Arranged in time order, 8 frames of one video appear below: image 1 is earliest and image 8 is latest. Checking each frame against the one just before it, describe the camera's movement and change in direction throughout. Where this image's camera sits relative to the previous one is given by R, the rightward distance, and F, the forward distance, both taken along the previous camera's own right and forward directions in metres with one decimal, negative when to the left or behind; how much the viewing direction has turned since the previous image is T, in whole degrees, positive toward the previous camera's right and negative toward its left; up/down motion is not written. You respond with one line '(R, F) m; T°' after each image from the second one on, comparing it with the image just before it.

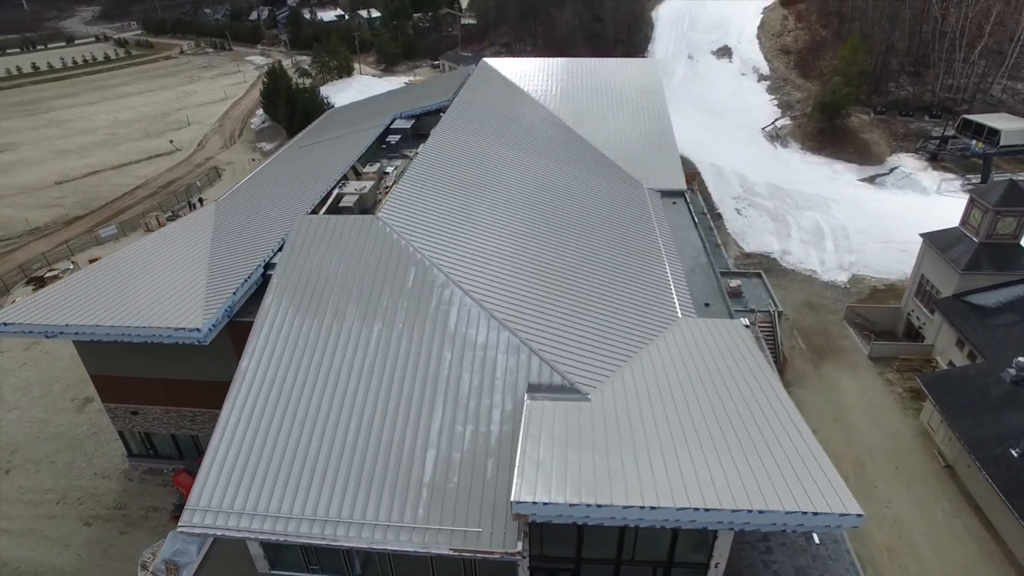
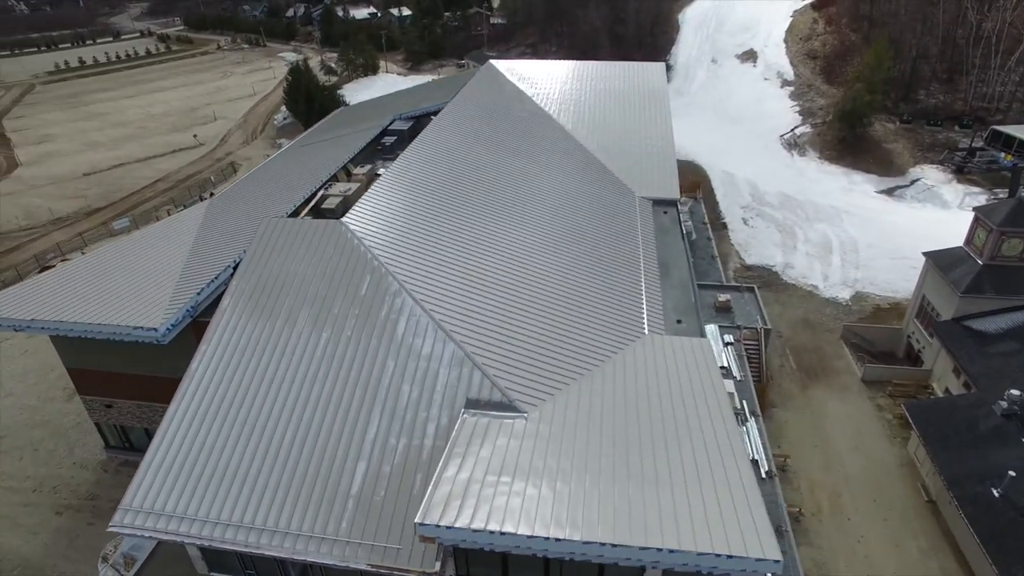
(+2.0, +0.4) m; -3°
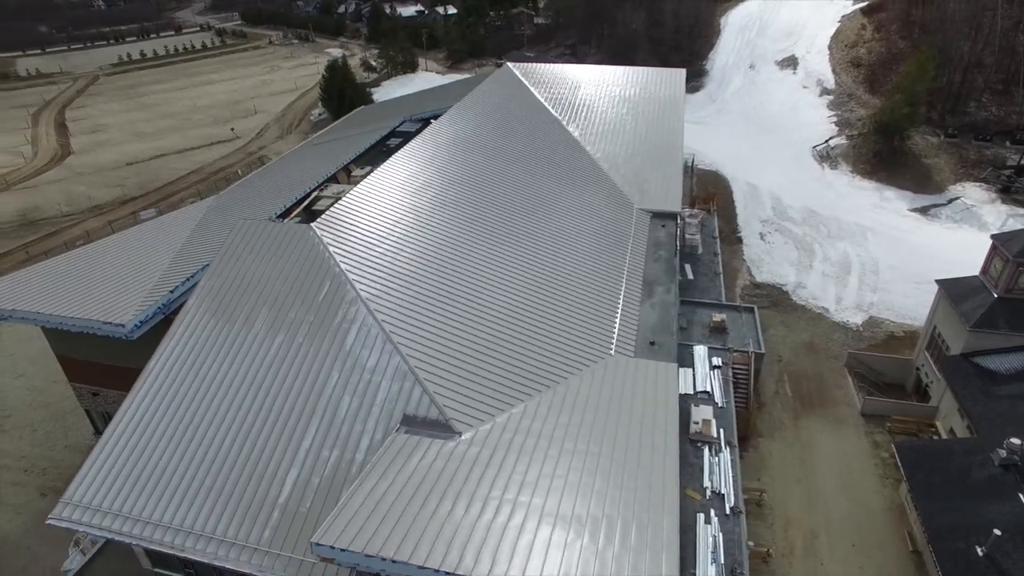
(+2.2, +0.5) m; -4°
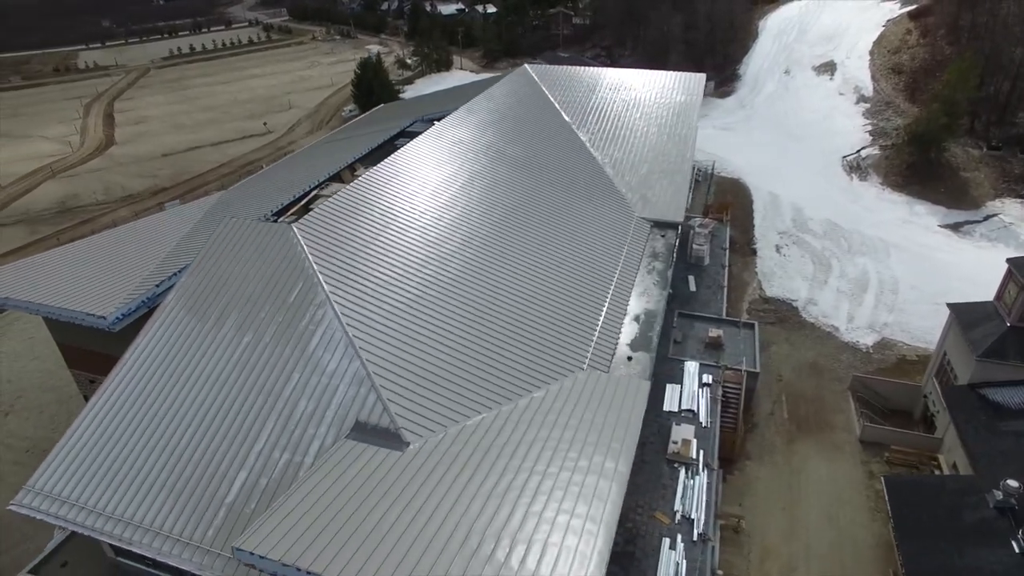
(+1.7, +0.4) m; -4°
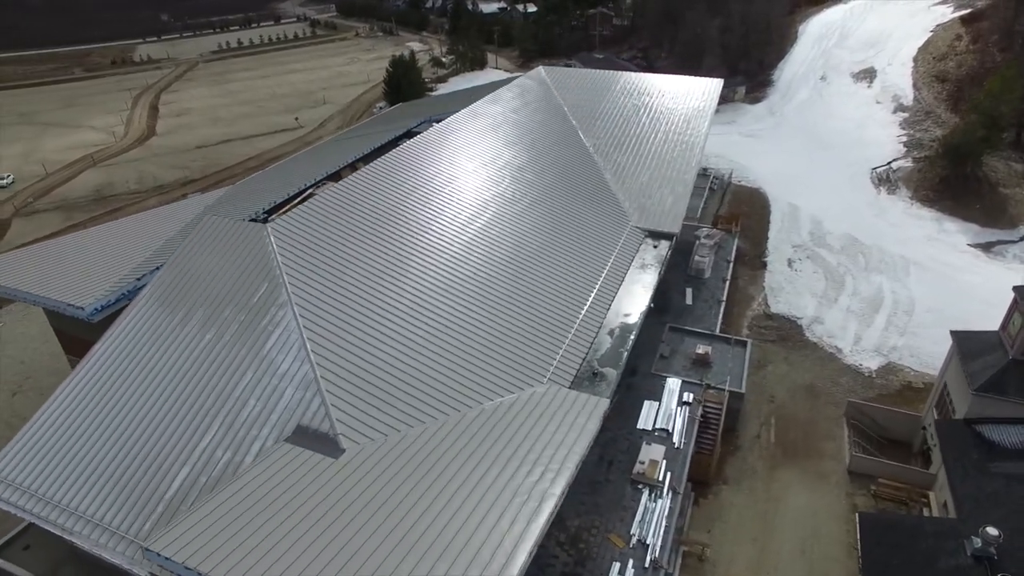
(+2.0, +0.4) m; -4°
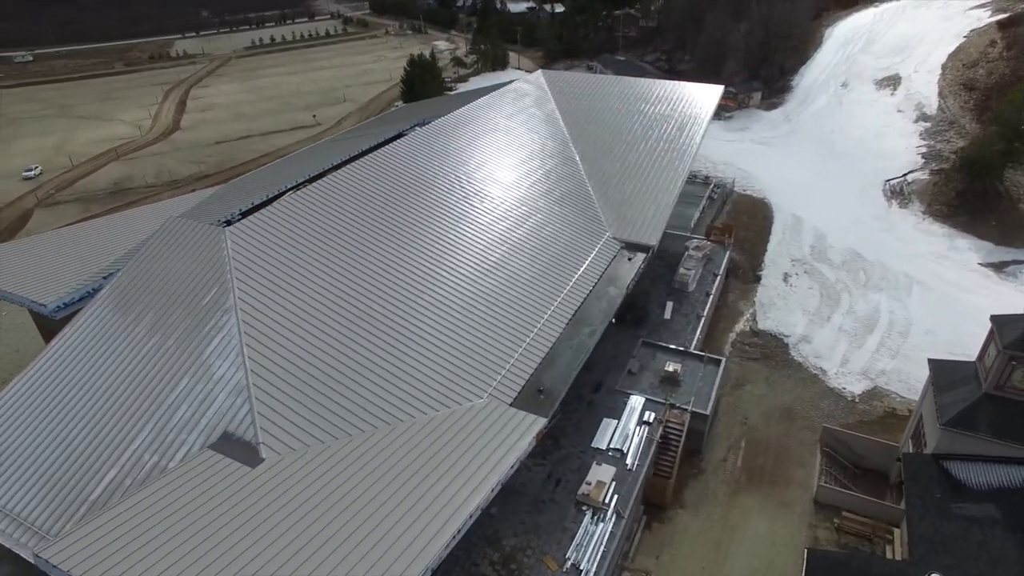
(+2.2, +0.4) m; -3°
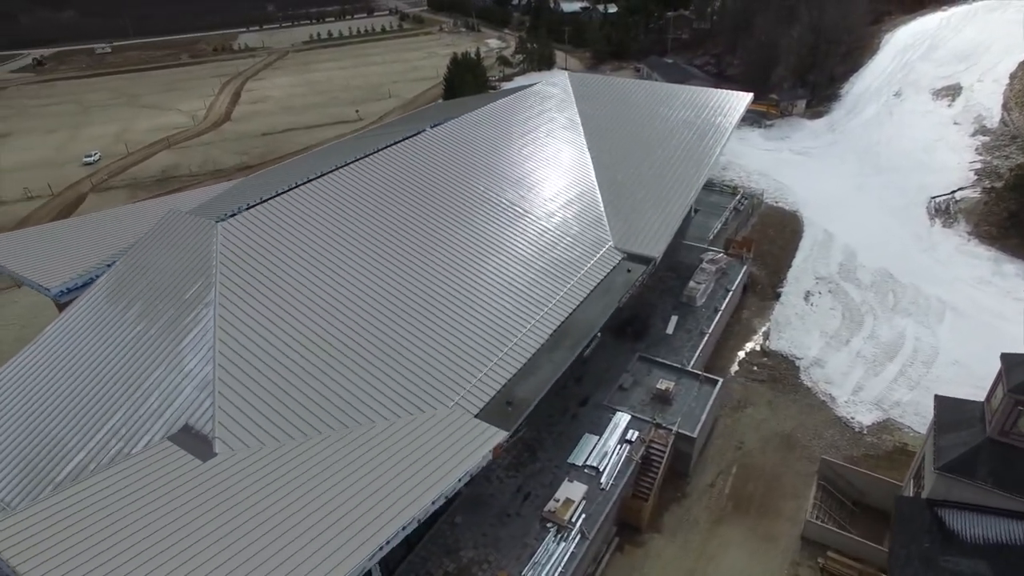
(+1.9, +0.4) m; -5°
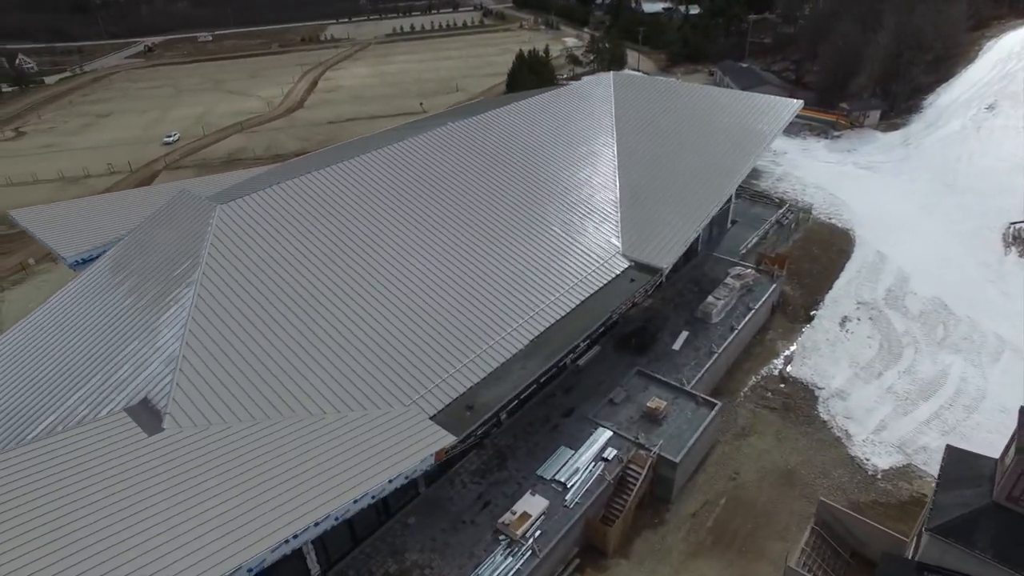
(+2.6, +0.7) m; -7°
